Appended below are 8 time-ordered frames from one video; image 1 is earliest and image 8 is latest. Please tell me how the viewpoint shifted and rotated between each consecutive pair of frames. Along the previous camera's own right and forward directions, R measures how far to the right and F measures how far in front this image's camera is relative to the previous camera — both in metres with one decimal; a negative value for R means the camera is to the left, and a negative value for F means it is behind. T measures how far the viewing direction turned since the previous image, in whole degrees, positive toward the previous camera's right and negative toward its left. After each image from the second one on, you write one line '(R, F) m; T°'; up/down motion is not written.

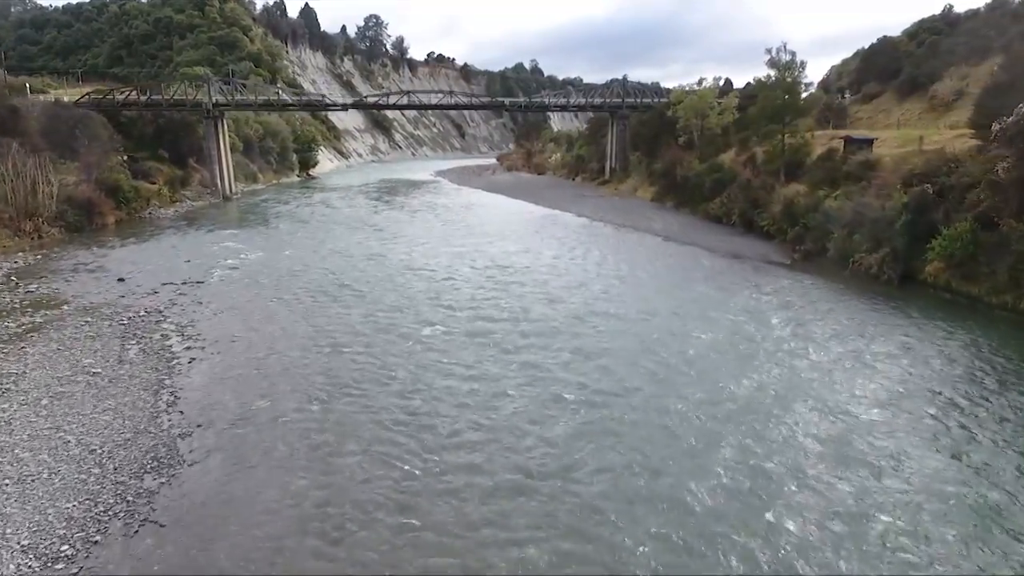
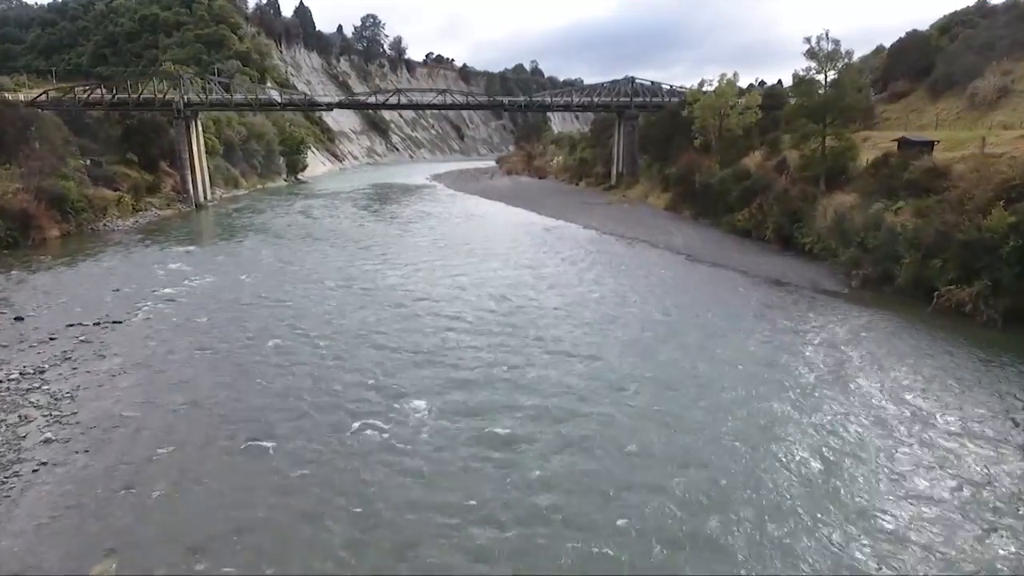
(0.0, +4.4) m; 0°
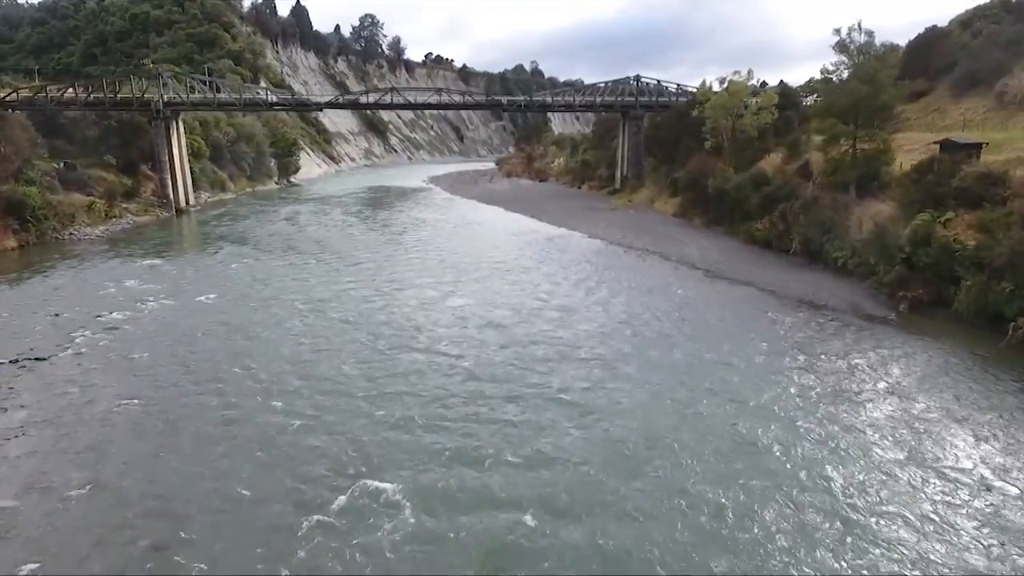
(+0.1, +2.7) m; 0°
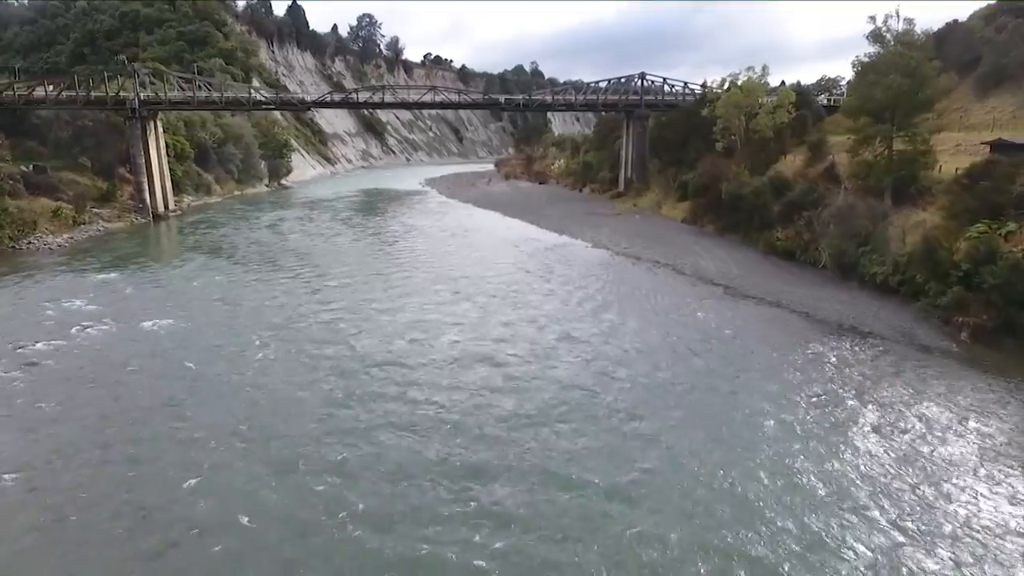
(+0.1, +2.6) m; 0°
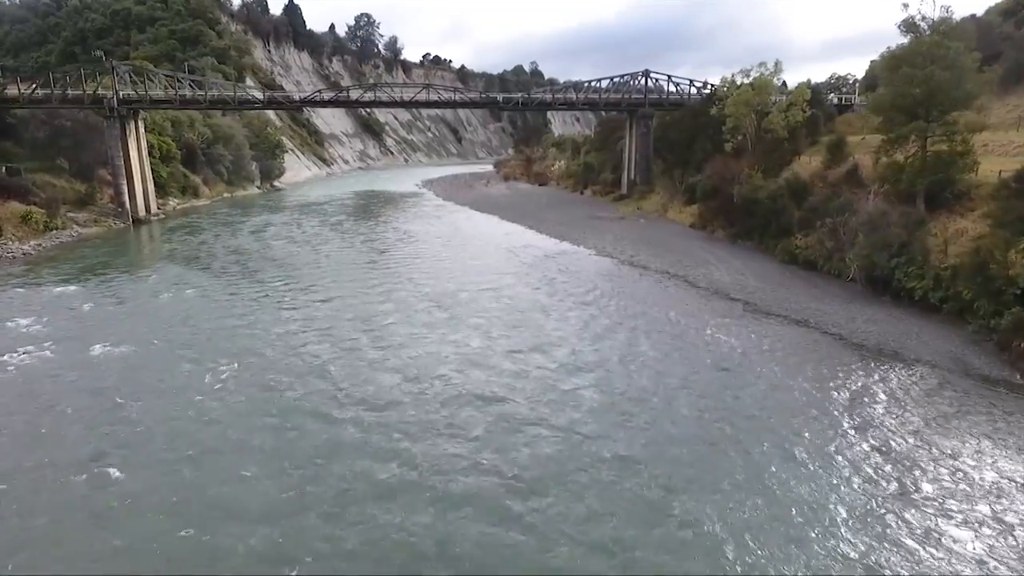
(+0.1, +2.0) m; 0°
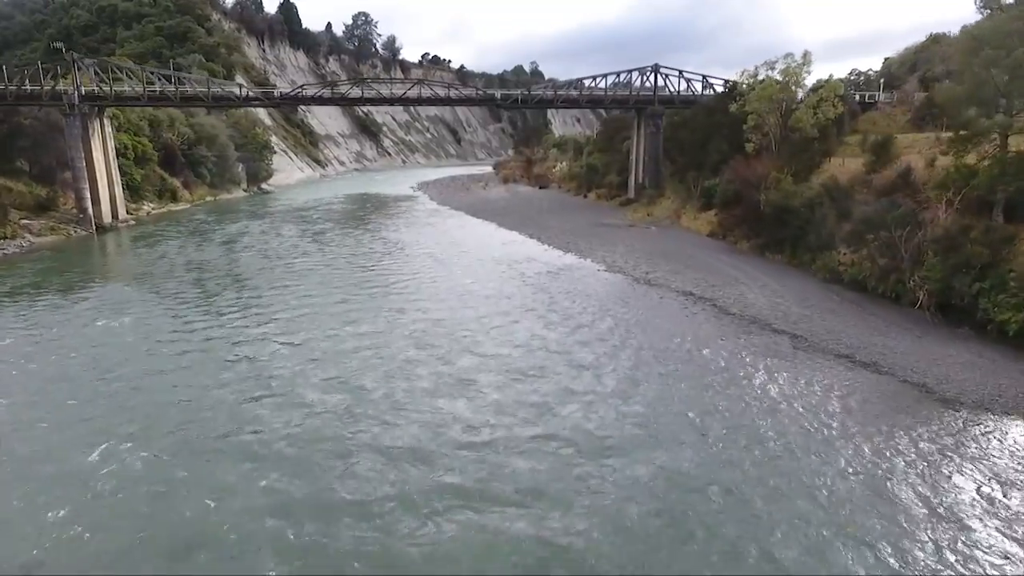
(+0.1, +3.5) m; 0°
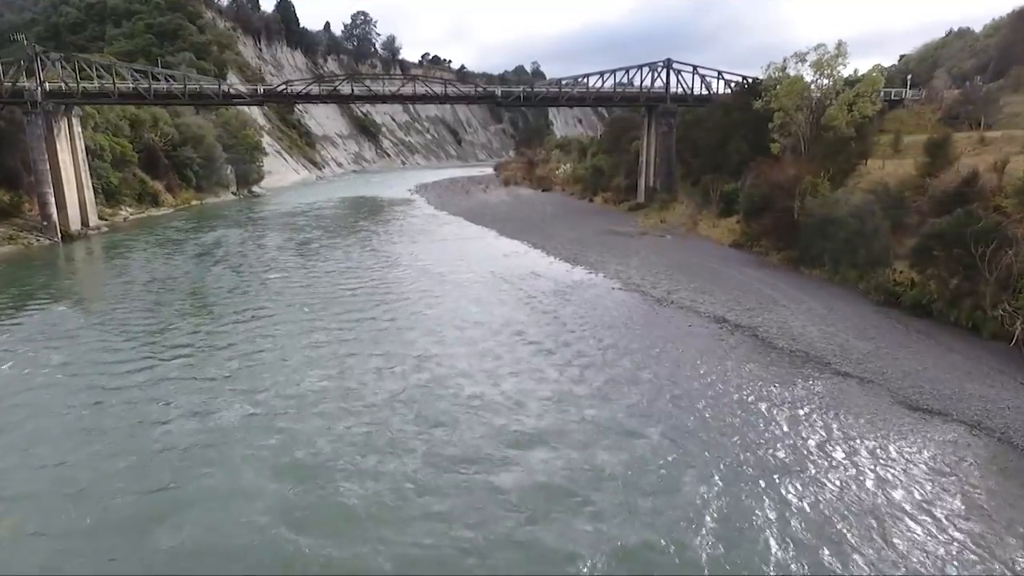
(-0.1, +3.0) m; 0°
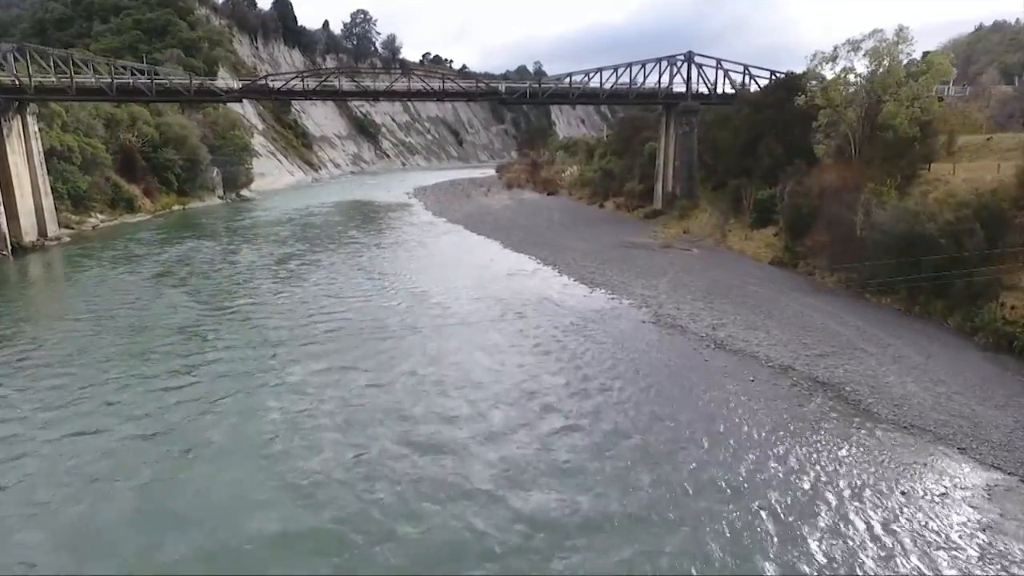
(-0.2, +3.8) m; 0°
